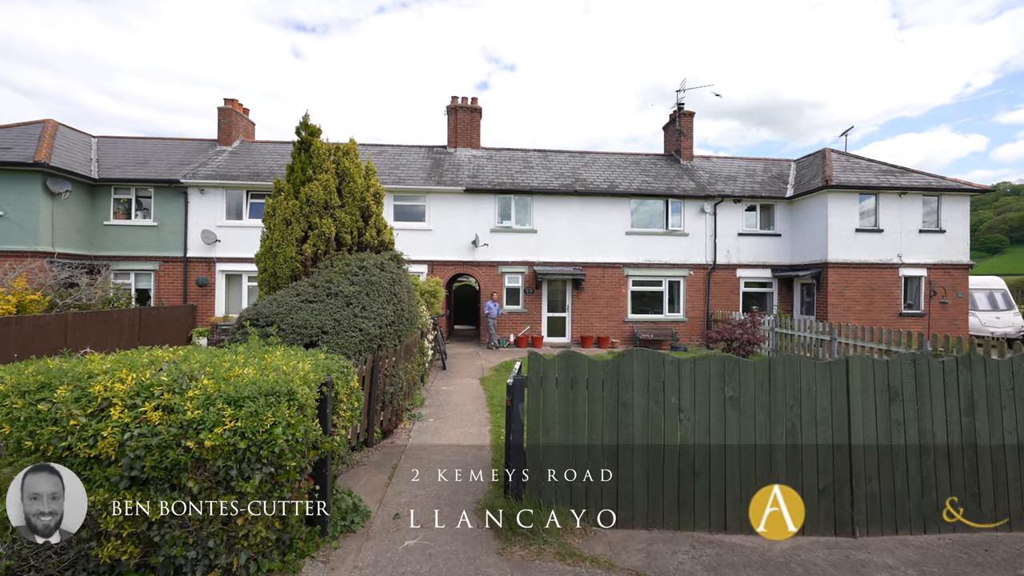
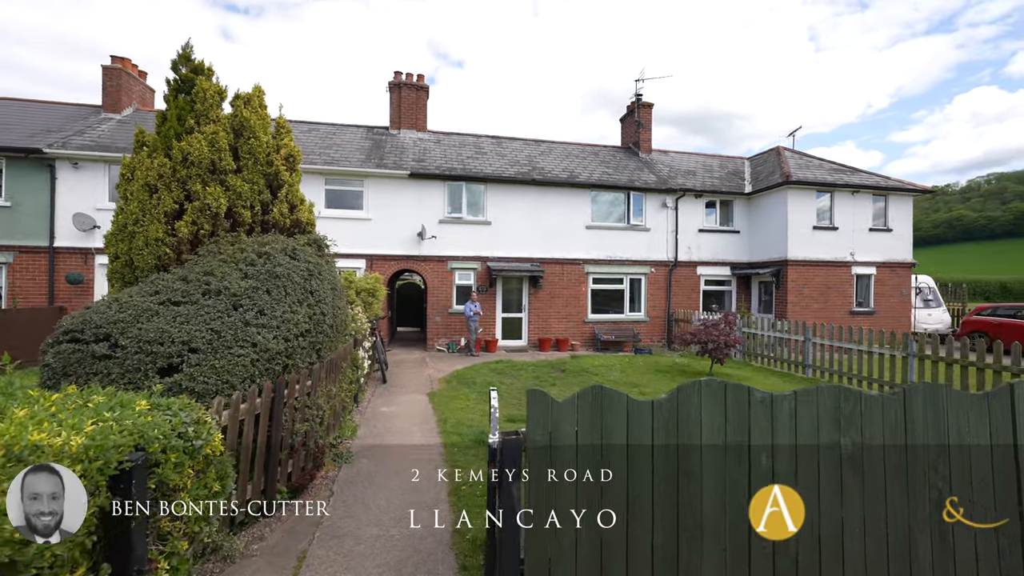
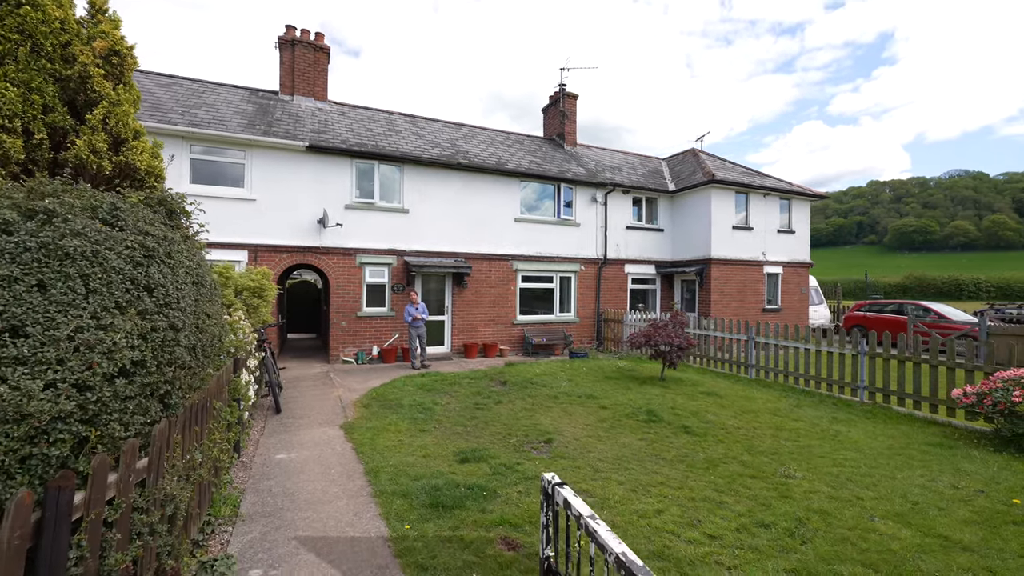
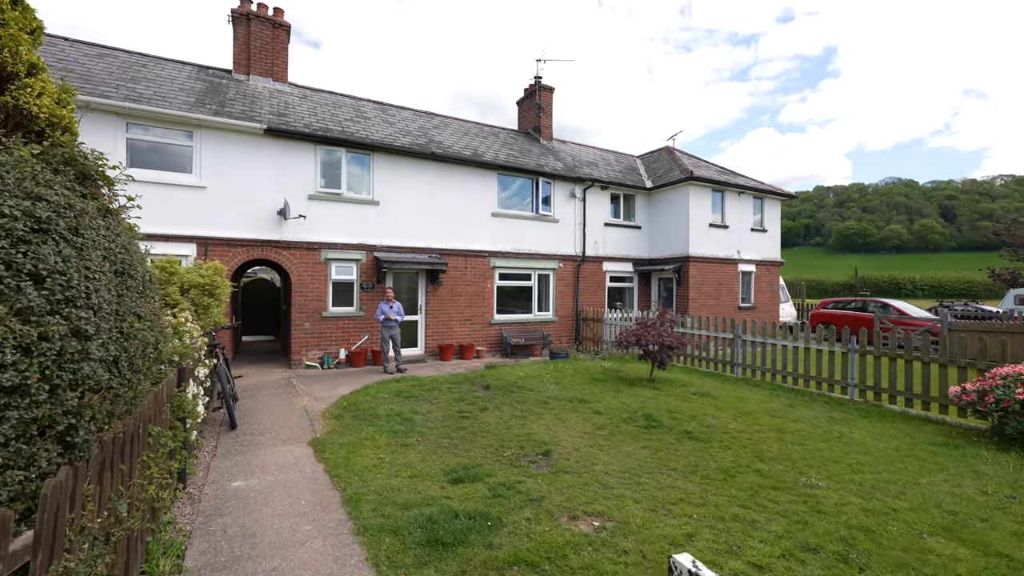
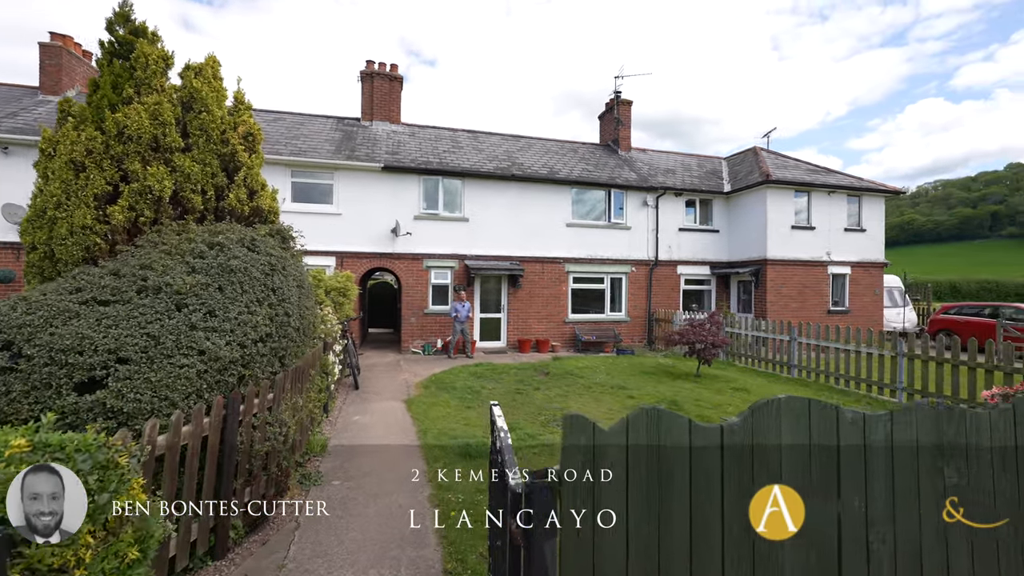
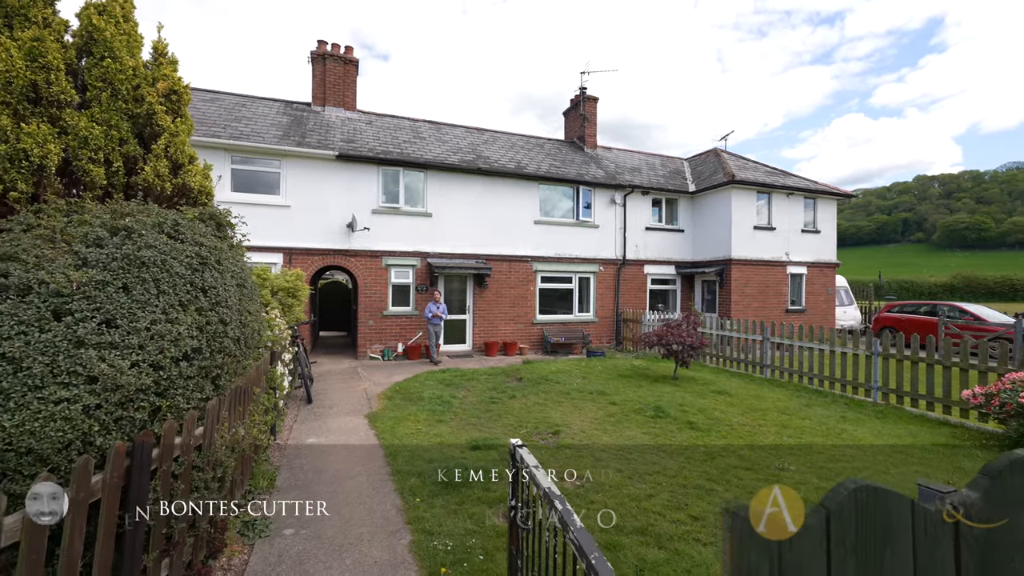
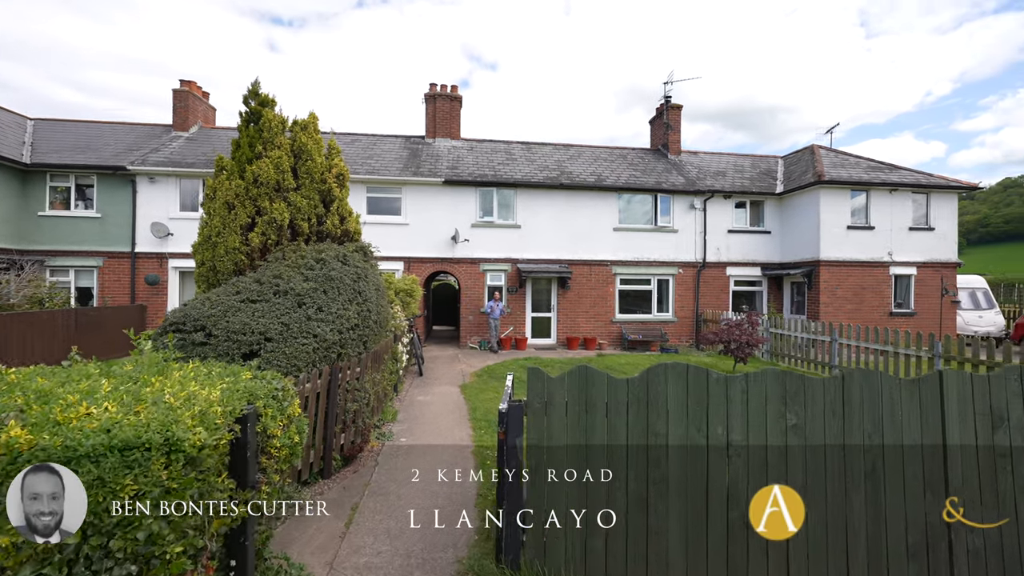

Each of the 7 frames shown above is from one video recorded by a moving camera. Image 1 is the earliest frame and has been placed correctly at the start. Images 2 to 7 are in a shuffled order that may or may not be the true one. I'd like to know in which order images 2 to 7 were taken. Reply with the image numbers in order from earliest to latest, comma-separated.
7, 2, 5, 6, 3, 4
